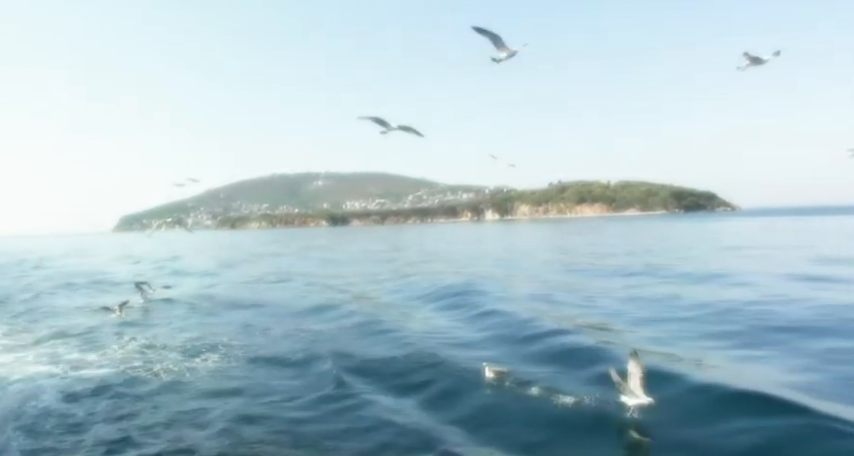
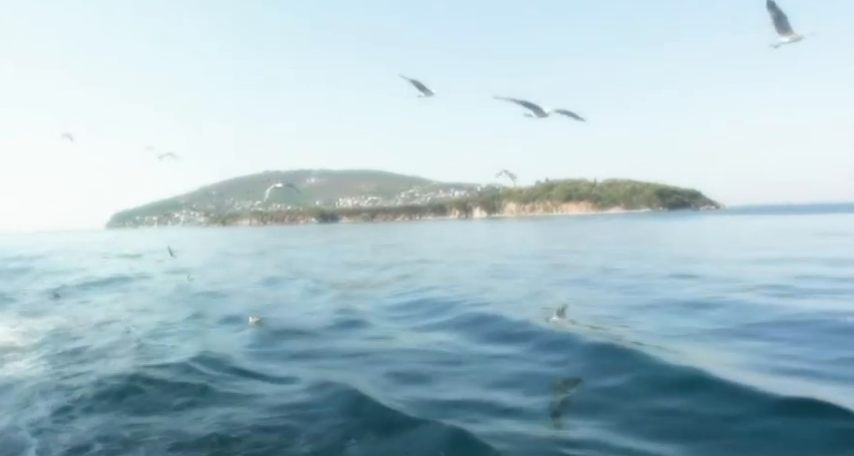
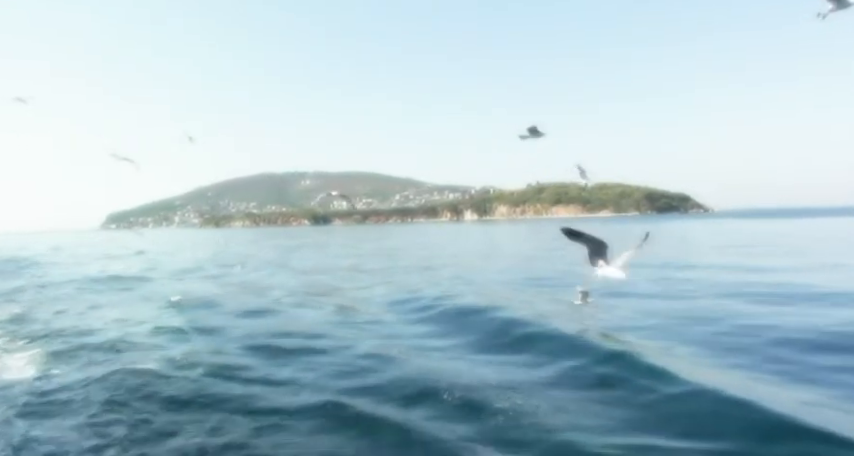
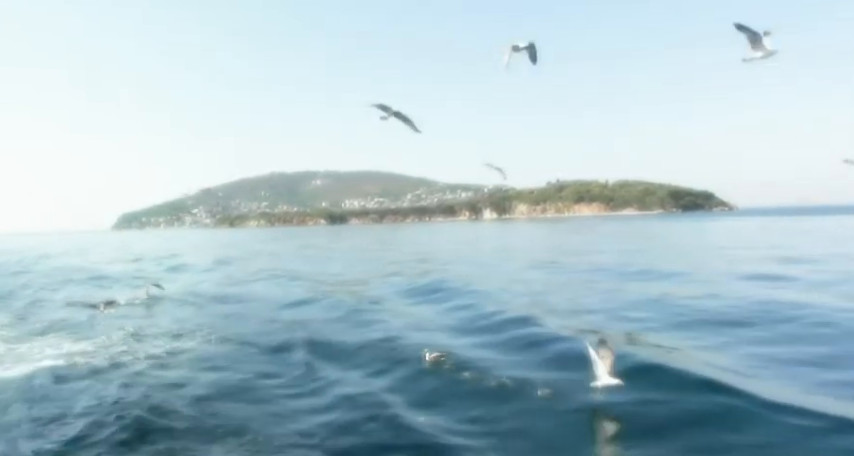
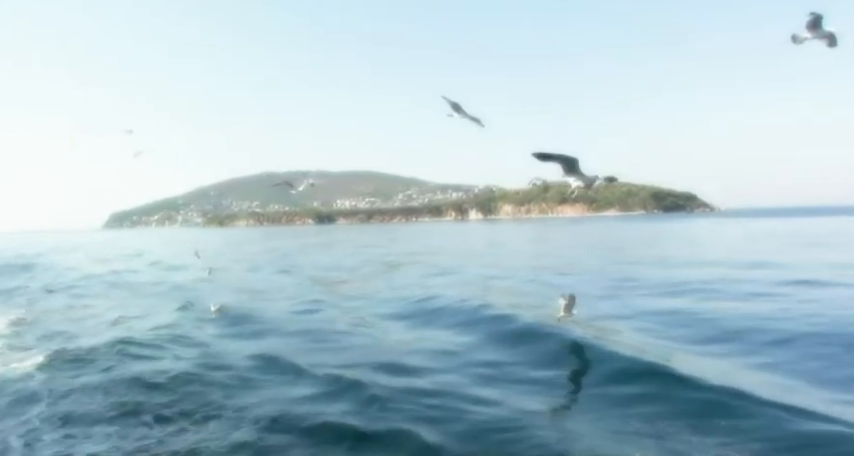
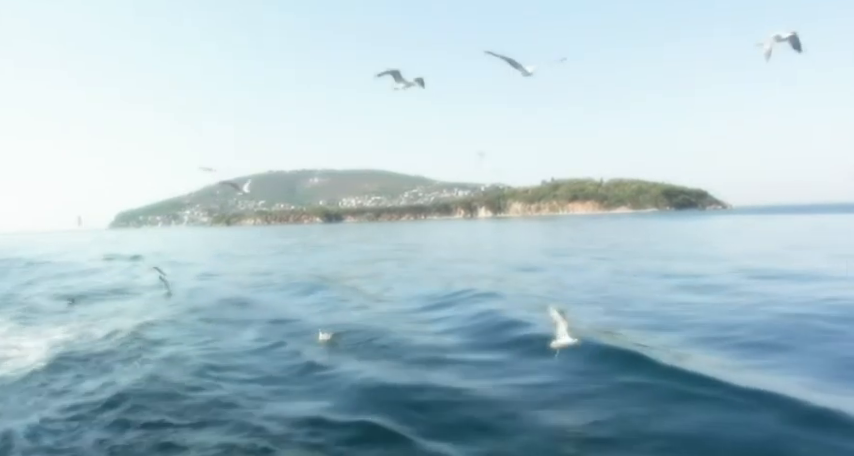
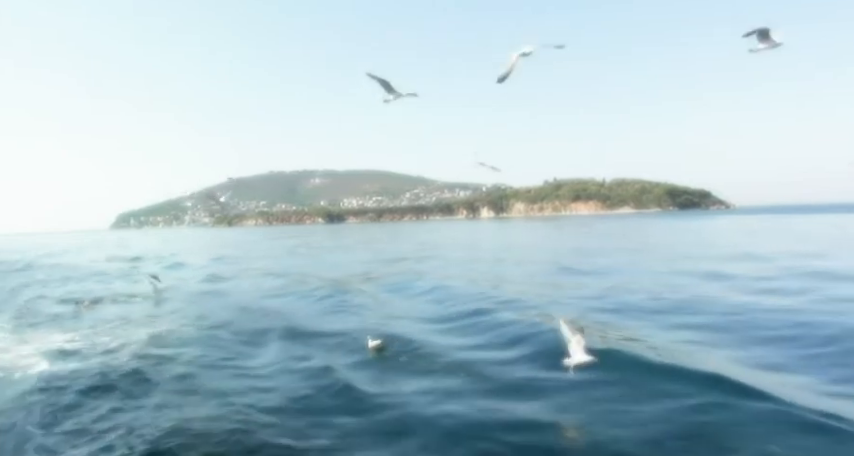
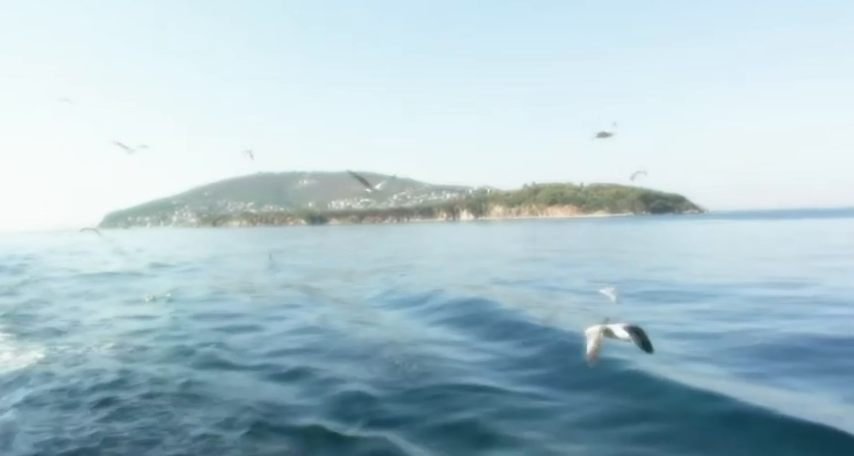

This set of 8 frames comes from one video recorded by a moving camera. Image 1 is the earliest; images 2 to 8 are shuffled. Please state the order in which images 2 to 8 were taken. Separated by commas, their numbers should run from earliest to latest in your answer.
4, 7, 6, 2, 5, 3, 8
